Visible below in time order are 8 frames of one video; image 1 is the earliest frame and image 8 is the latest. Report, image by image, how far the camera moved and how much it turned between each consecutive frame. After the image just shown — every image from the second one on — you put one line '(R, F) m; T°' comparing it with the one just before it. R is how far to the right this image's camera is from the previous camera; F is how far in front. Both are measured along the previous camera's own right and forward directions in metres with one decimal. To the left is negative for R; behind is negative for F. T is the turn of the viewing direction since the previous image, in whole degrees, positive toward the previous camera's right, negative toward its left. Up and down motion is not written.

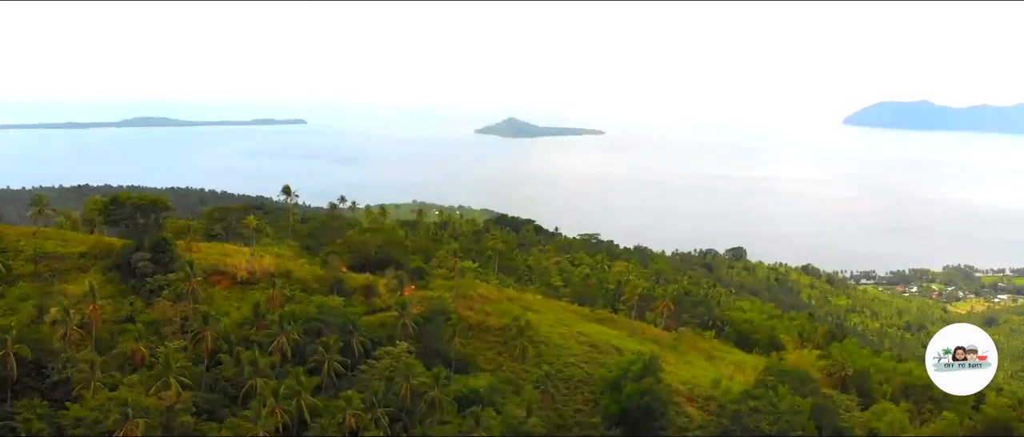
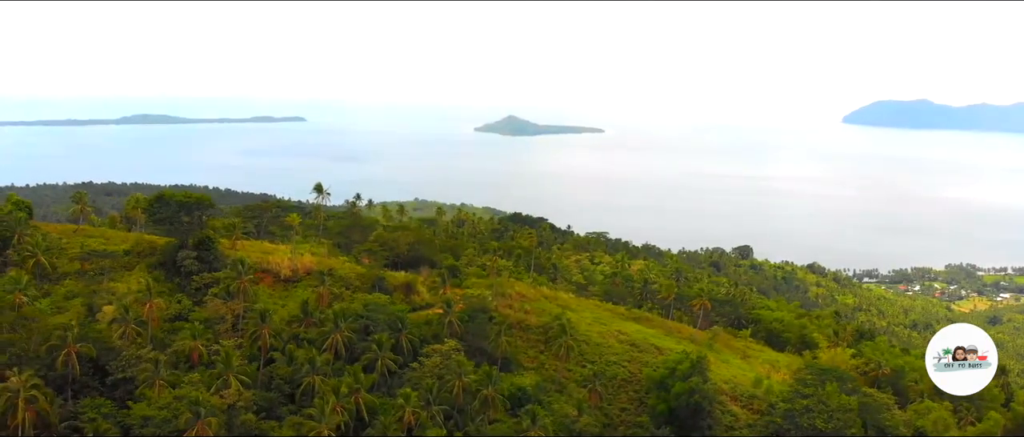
(-3.3, +0.1) m; 0°
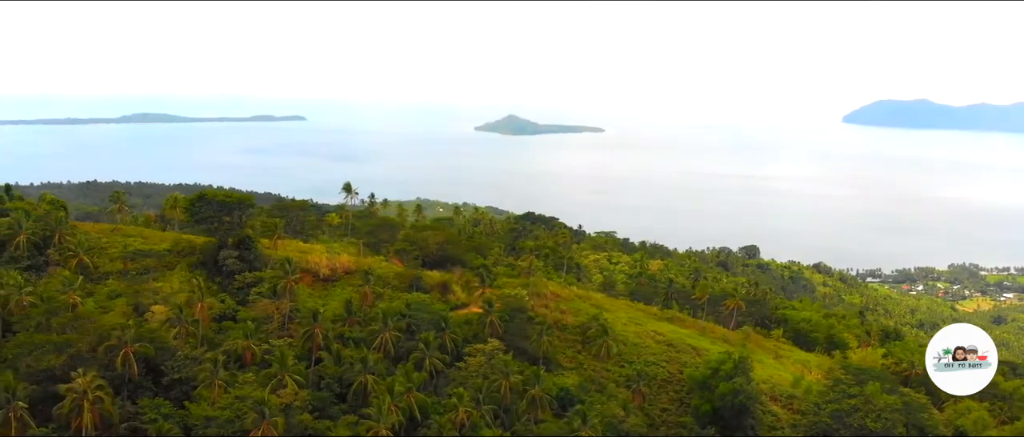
(-2.9, +0.1) m; 0°
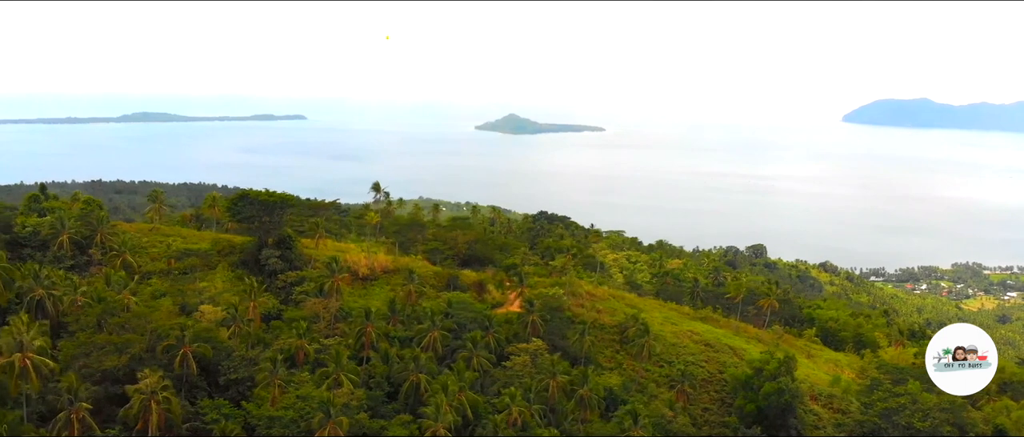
(-2.9, +0.1) m; 0°
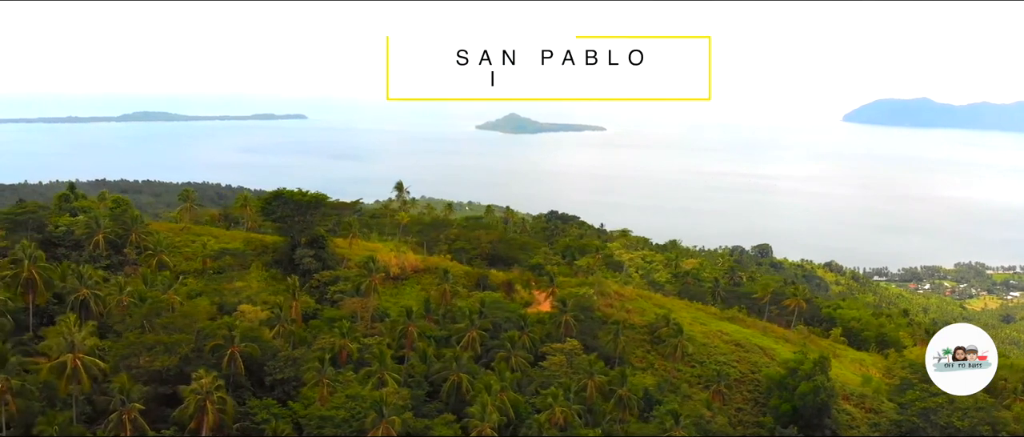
(-2.3, +0.1) m; 0°
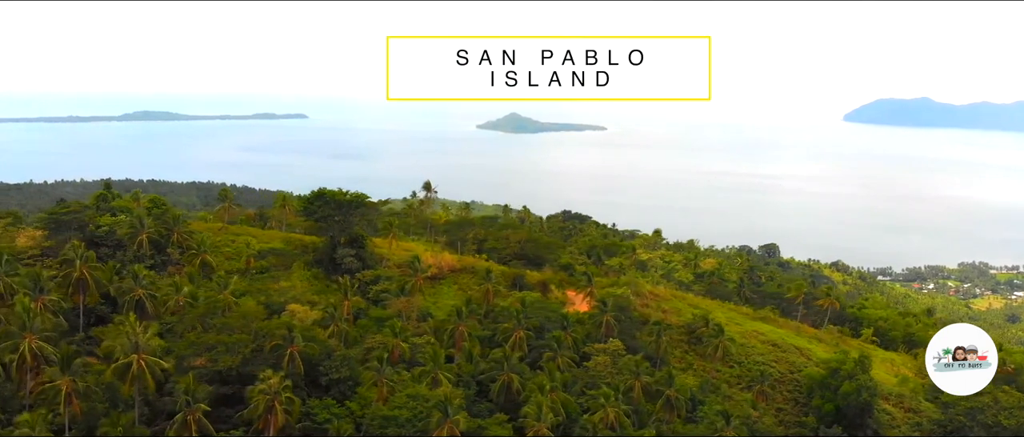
(-2.8, +0.1) m; 0°
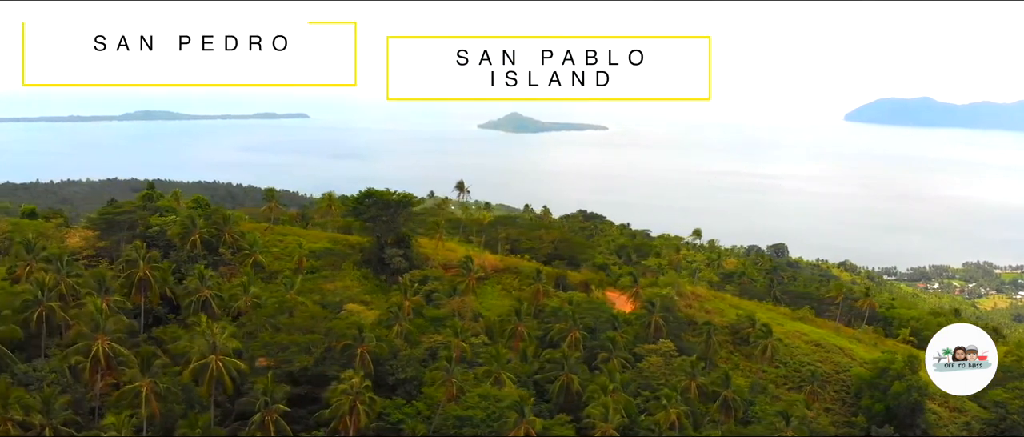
(-3.3, 0.0) m; 0°
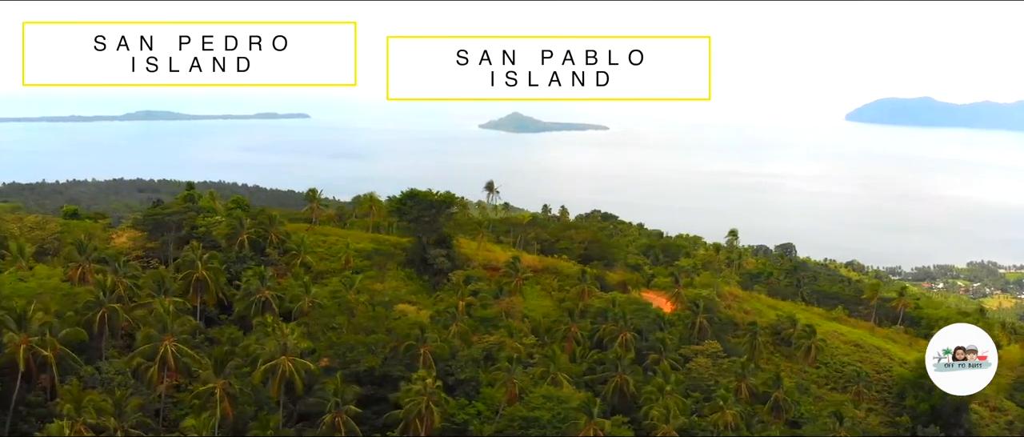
(-3.0, 0.0) m; 0°
